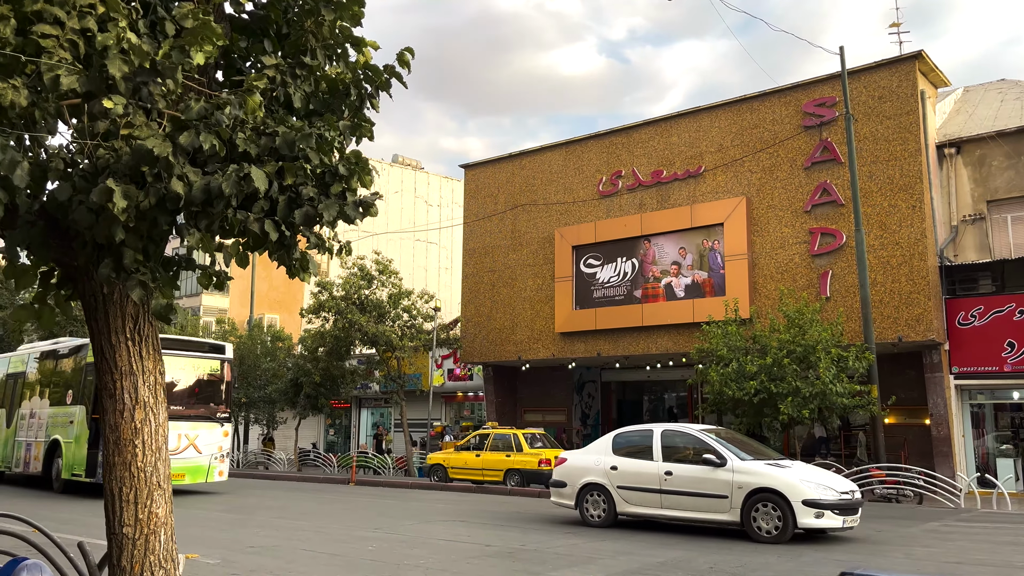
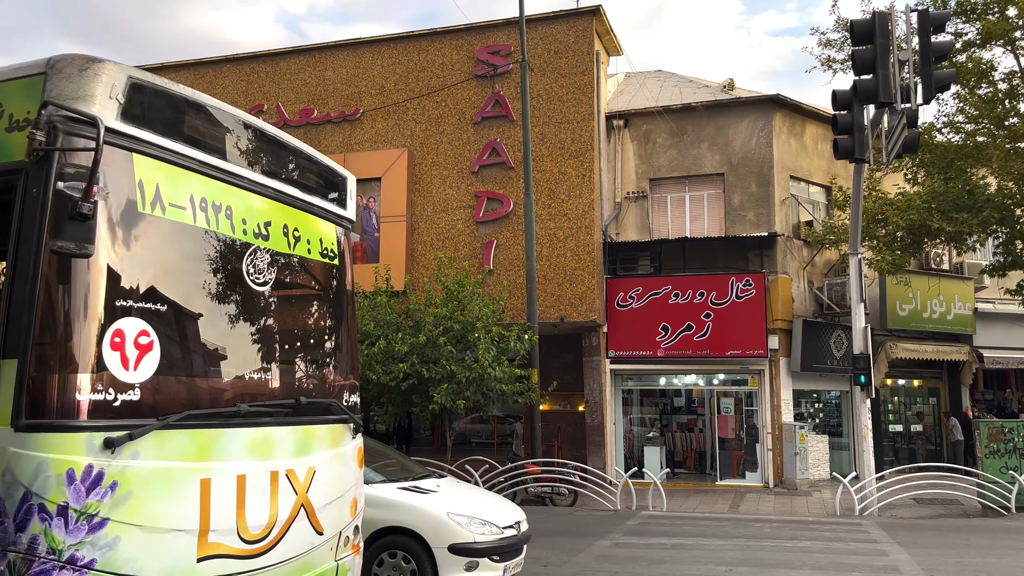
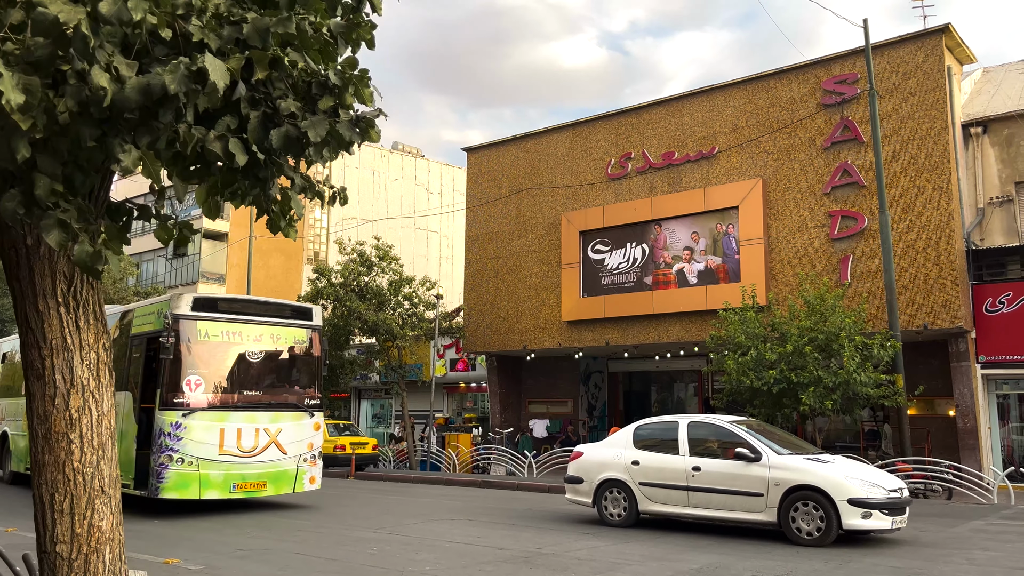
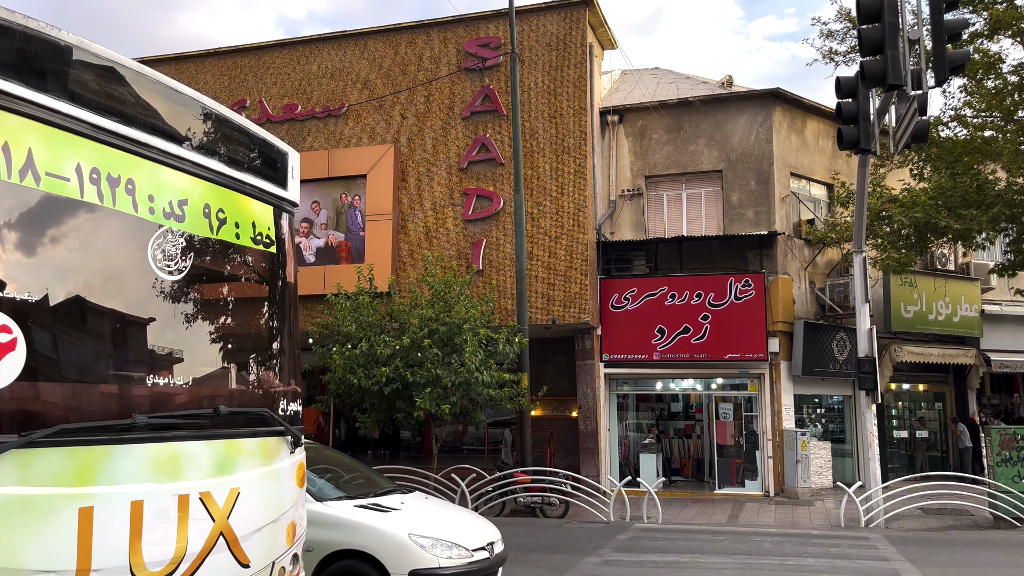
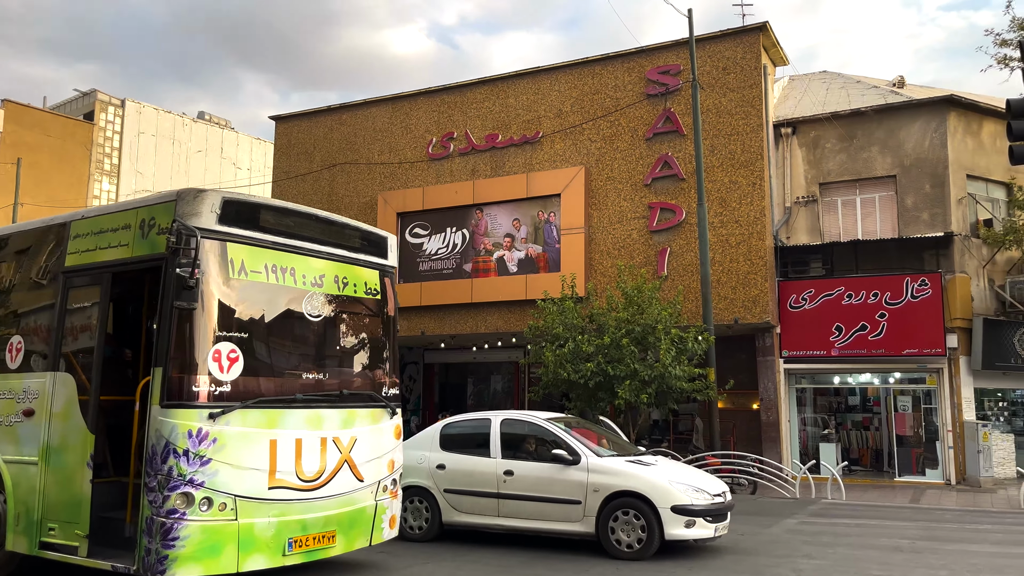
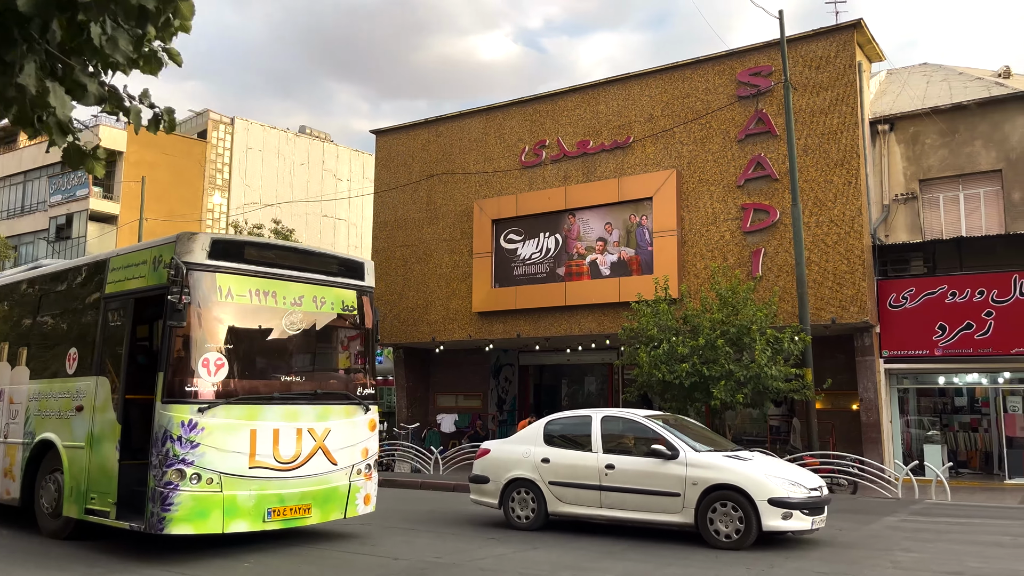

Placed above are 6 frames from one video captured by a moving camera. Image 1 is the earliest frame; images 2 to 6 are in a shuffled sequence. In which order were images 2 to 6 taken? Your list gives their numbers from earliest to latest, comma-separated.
3, 6, 5, 2, 4
